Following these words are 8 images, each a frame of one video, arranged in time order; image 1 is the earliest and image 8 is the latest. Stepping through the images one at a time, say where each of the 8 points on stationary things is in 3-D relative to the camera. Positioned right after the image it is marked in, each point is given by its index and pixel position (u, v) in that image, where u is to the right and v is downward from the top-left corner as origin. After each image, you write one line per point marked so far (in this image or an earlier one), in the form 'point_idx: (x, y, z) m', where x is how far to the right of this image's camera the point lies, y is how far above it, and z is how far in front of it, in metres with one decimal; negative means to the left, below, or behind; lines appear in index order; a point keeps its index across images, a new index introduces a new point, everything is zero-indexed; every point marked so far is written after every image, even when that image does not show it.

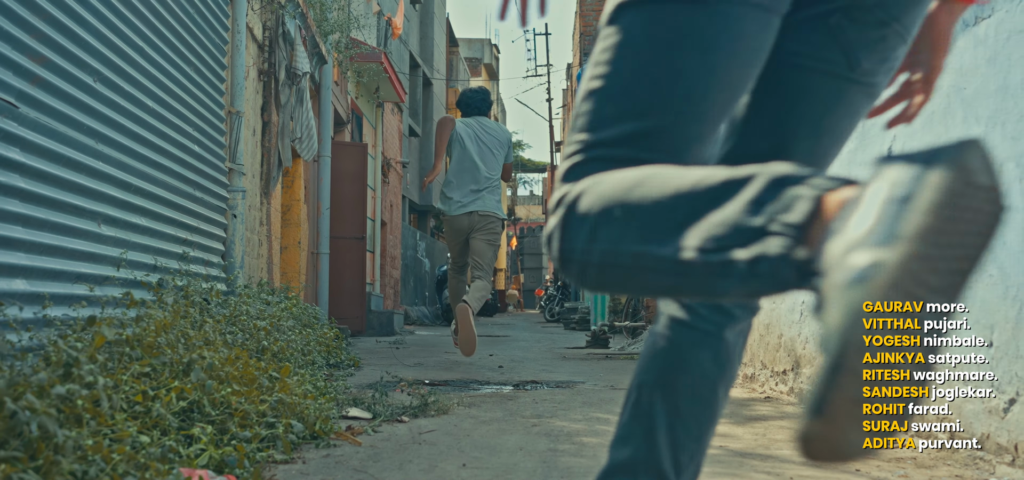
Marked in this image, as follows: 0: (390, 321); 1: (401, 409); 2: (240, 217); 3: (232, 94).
0: (-1.4, -1.0, +12.8) m
1: (-0.4, -0.6, +3.8) m
2: (-1.6, +0.1, +6.3) m
3: (-1.7, +0.9, +6.4) m
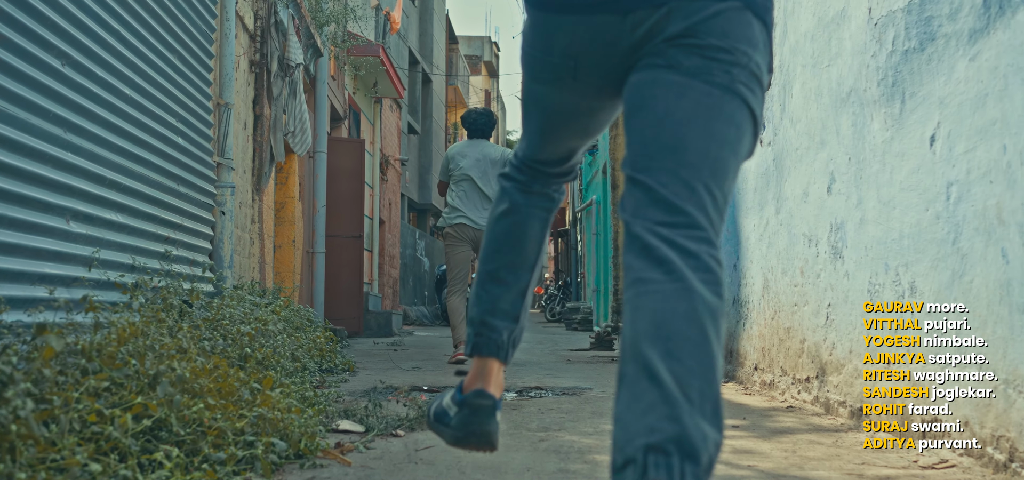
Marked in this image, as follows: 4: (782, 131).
0: (-1.4, -0.9, +12.5) m
1: (-0.4, -0.6, +3.5) m
2: (-1.6, +0.1, +6.0) m
3: (-1.6, +0.9, +6.1) m
4: (+1.2, +0.5, +4.7) m
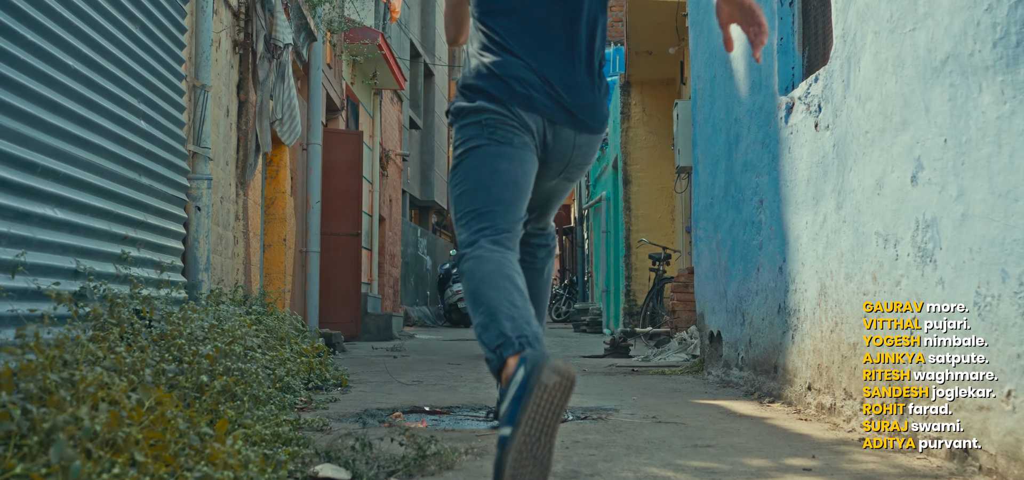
0: (-1.4, -0.9, +11.8) m
1: (-0.3, -0.6, +2.9) m
2: (-1.5, +0.1, +5.3) m
3: (-1.6, +0.9, +5.4) m
4: (+1.2, +0.5, +4.0) m
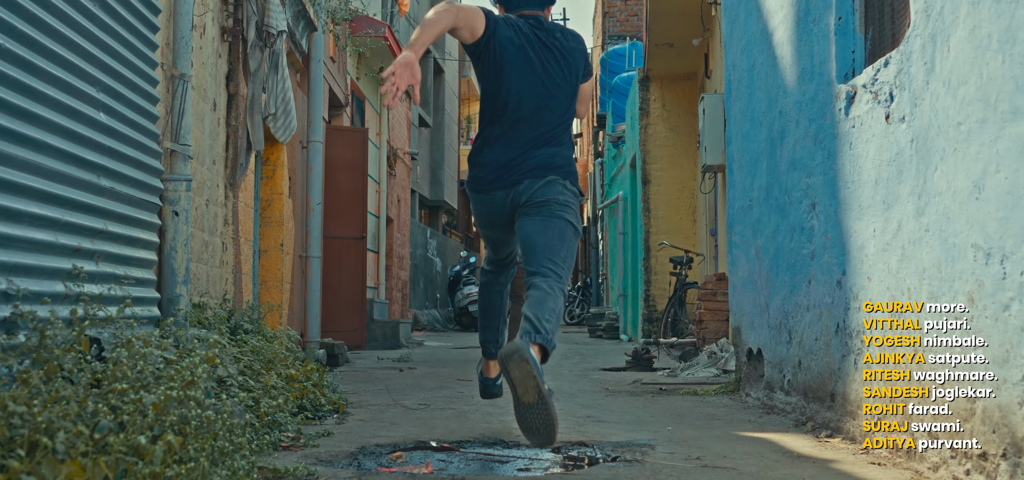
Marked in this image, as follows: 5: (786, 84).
0: (-1.2, -0.9, +11.2) m
1: (-0.3, -0.6, +2.2) m
2: (-1.4, +0.1, +4.7) m
3: (-1.5, +0.8, +4.8) m
4: (+1.3, +0.4, +3.3) m
5: (+1.3, +0.7, +5.0) m
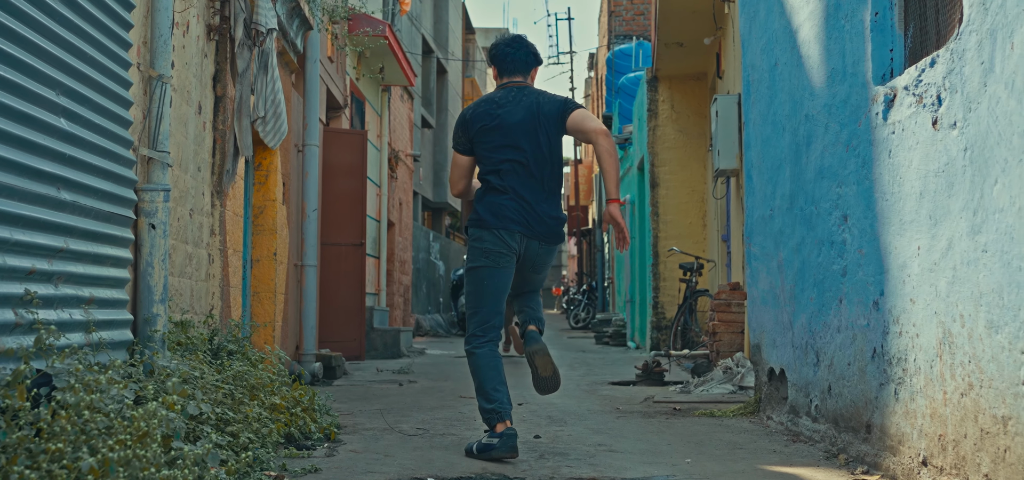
0: (-1.2, -1.0, +10.8) m
1: (-0.3, -0.7, +1.9) m
2: (-1.4, 0.0, +4.3) m
3: (-1.5, +0.8, +4.5) m
4: (+1.3, +0.4, +3.0) m
5: (+1.3, +0.7, +4.6) m
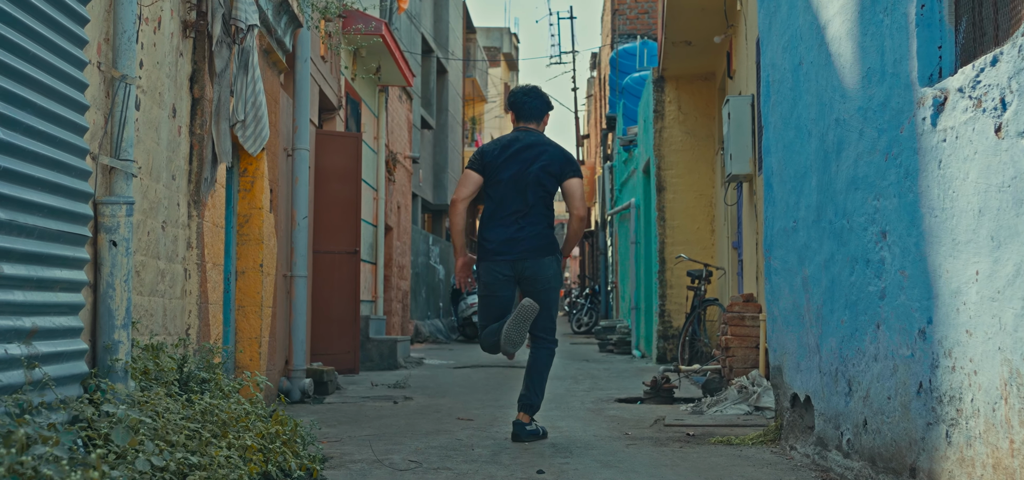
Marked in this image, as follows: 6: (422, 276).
0: (-1.2, -1.1, +10.4) m
1: (-0.3, -0.8, +1.4) m
2: (-1.4, 0.0, +3.9) m
3: (-1.5, +0.7, +4.0) m
4: (+1.3, +0.3, +2.5) m
5: (+1.3, +0.6, +4.2) m
6: (-1.5, -0.6, +18.4) m
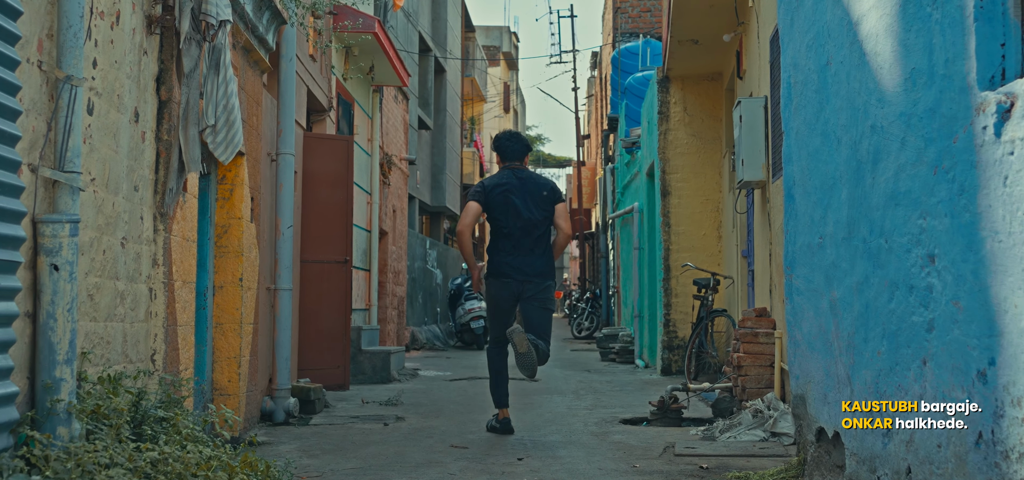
0: (-1.2, -1.1, +10.0) m
1: (-0.3, -0.8, +1.0) m
2: (-1.4, -0.1, +3.4) m
3: (-1.5, +0.6, +3.6) m
4: (+1.3, +0.2, +2.1) m
5: (+1.3, +0.5, +3.7) m
6: (-1.5, -0.7, +18.0) m
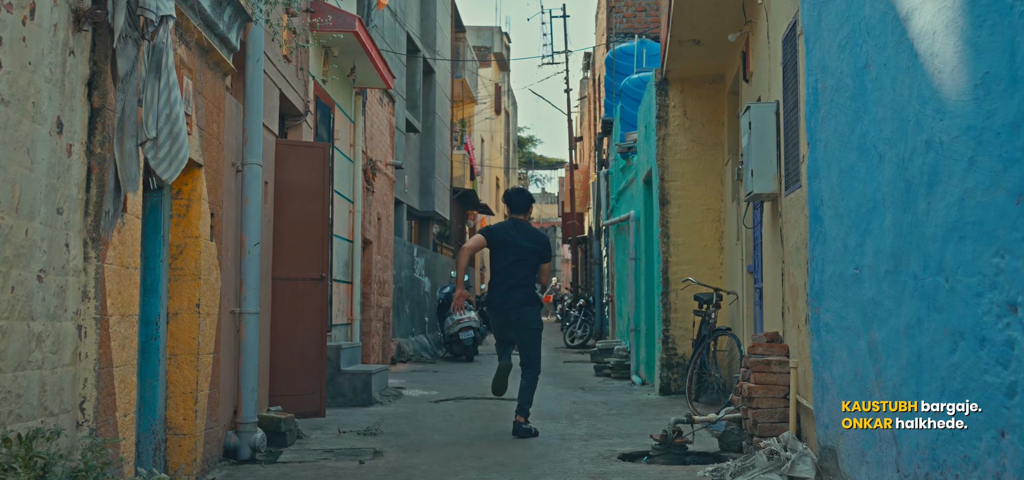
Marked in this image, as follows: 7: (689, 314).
0: (-1.3, -1.3, +9.3) m
1: (-0.3, -0.9, +0.3) m
2: (-1.4, -0.2, +2.8) m
3: (-1.5, +0.5, +2.9) m
4: (+1.3, +0.1, +1.4) m
5: (+1.2, +0.4, +3.1) m
6: (-1.7, -0.8, +17.3) m
7: (+1.7, -0.7, +10.6) m
